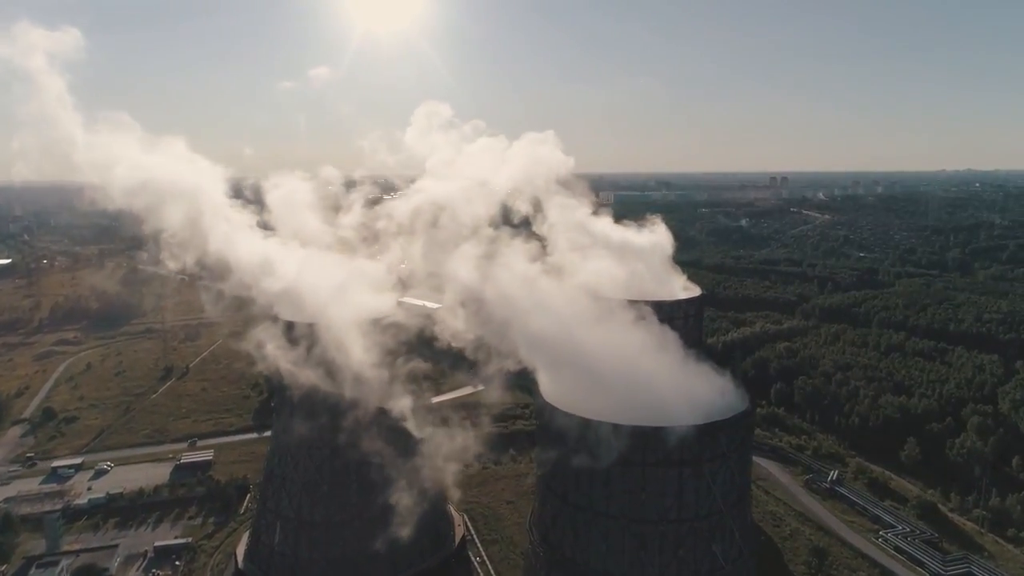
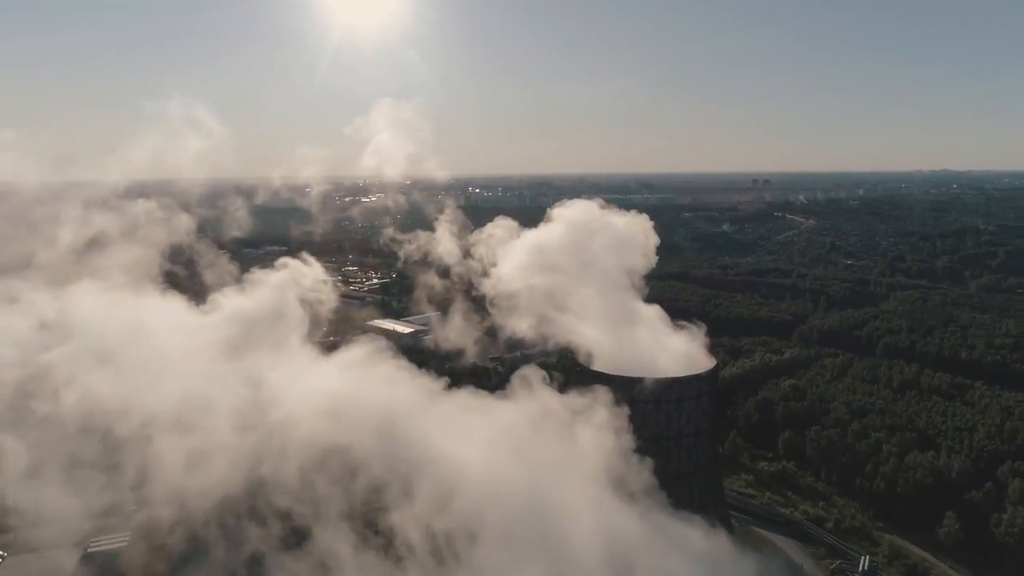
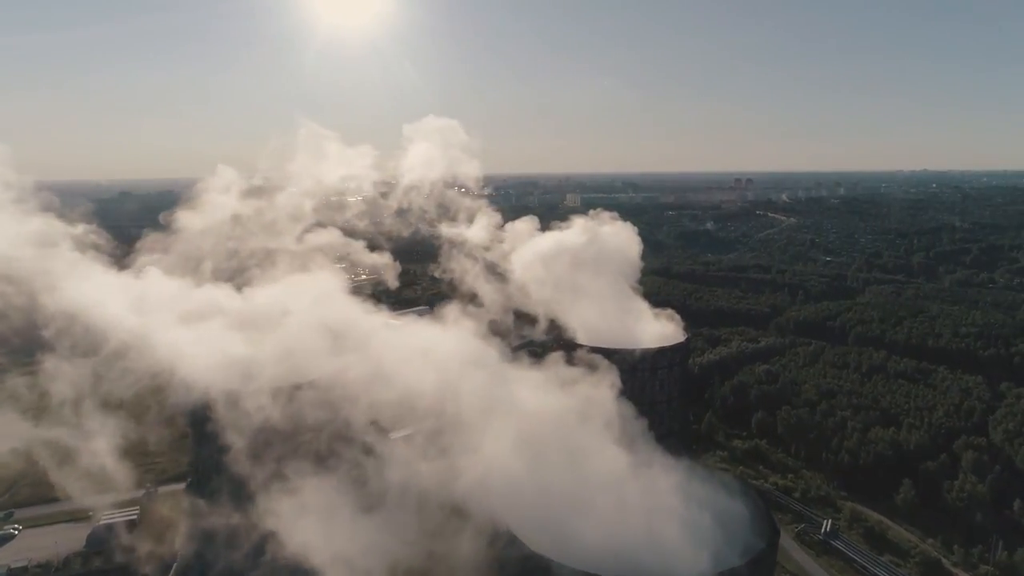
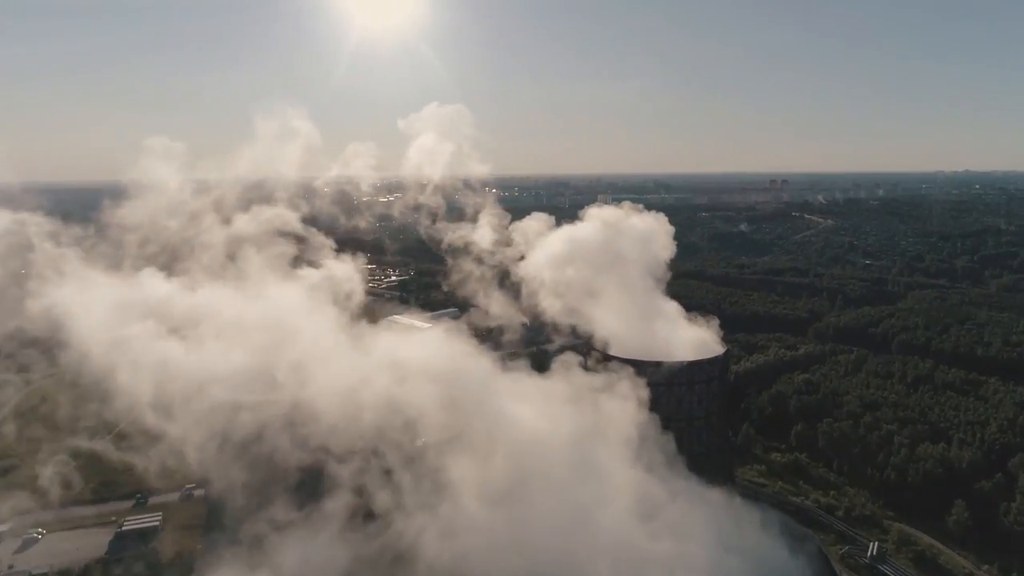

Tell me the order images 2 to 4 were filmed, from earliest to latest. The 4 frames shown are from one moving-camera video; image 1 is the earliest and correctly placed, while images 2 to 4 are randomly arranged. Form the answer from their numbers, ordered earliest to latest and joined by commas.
3, 4, 2
